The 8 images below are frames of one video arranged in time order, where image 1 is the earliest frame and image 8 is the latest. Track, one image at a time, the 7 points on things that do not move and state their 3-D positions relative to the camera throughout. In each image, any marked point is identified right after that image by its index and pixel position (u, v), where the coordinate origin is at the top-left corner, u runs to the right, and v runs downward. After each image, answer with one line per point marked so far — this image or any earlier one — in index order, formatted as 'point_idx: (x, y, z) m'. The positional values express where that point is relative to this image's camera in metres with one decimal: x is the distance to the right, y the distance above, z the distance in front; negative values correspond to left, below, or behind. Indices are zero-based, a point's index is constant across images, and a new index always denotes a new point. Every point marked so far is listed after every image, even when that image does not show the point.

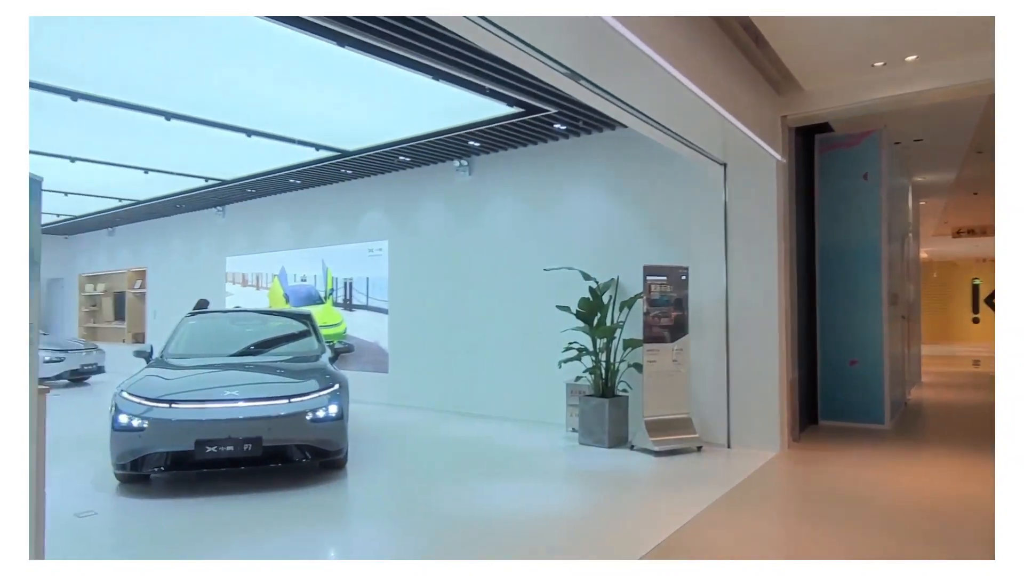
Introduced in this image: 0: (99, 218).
0: (-6.2, +1.1, +10.6) m
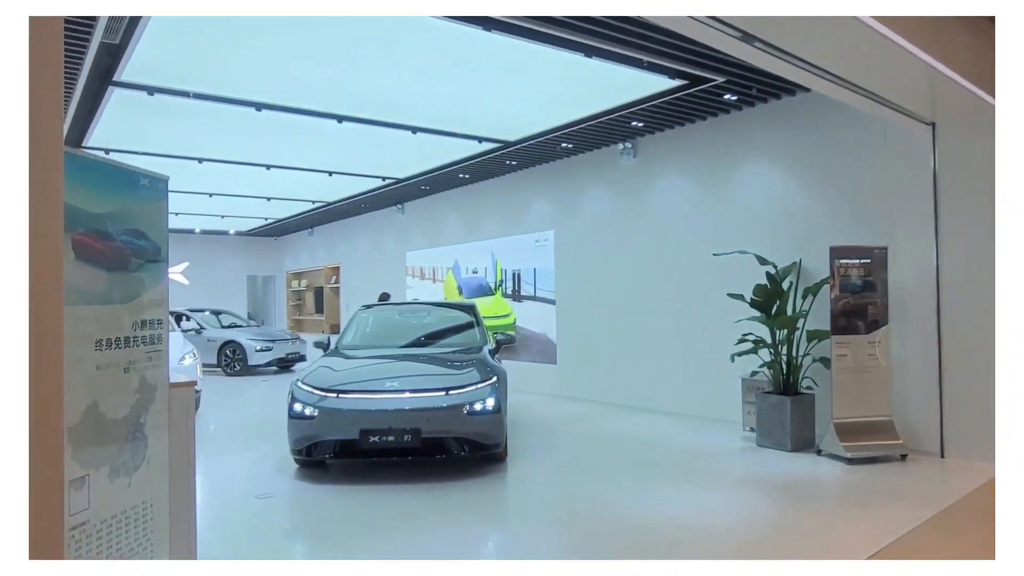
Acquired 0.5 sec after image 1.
0: (-3.5, +1.1, +11.6) m
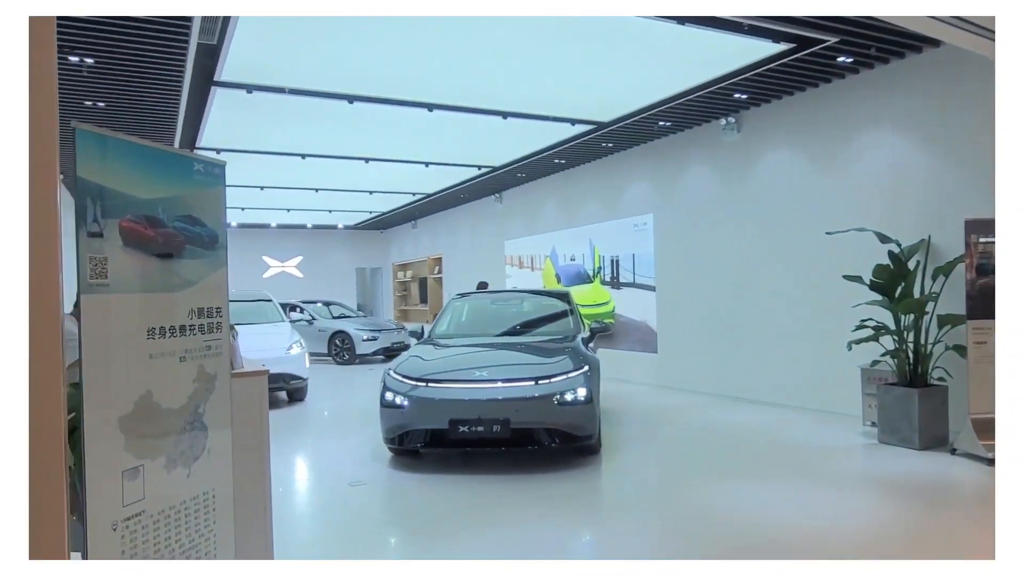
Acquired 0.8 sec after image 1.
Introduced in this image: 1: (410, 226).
0: (-1.8, +1.3, +11.8) m
1: (-1.9, +1.2, +13.3) m
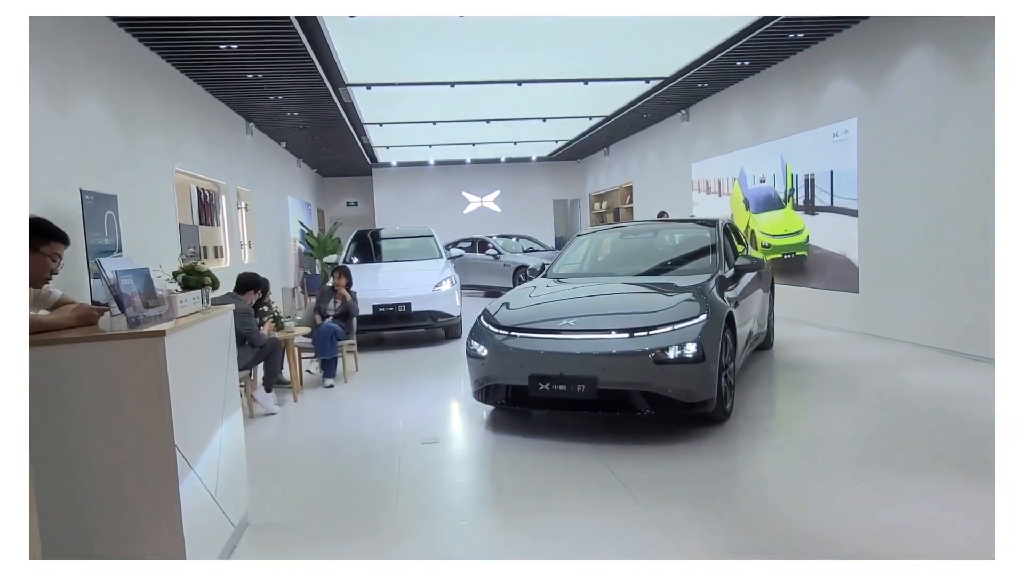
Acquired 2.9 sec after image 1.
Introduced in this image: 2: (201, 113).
0: (+1.3, +2.4, +11.1) m
1: (+1.6, +2.4, +12.5) m
2: (-2.9, +1.6, +6.6) m
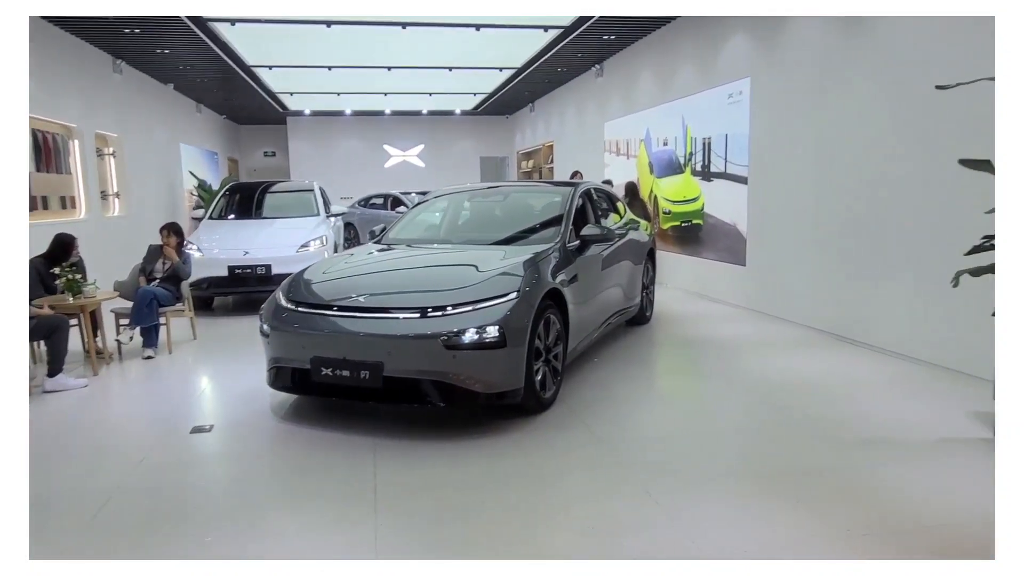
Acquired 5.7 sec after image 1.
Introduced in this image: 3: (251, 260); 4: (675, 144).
0: (0.0, +2.9, +10.6) m
1: (+0.3, +3.0, +12.0) m
2: (-4.0, +2.0, +5.9) m
3: (-2.1, +0.2, +5.6) m
4: (+1.5, +1.3, +6.4) m
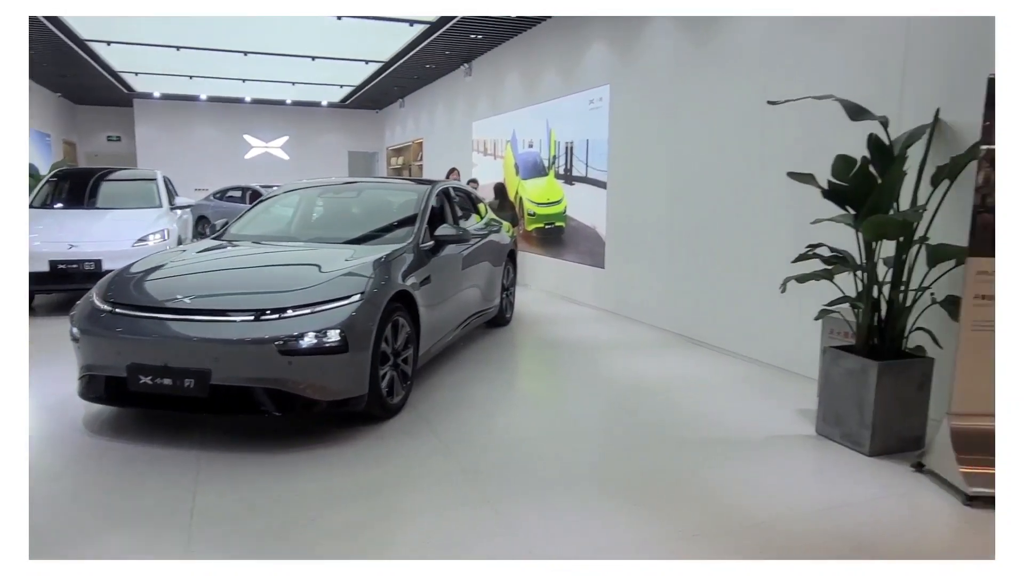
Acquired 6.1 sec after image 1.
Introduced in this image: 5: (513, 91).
0: (-1.9, +2.9, +10.3) m
1: (-1.9, +3.1, +11.8) m
2: (-5.0, +2.1, +5.0) m
3: (-3.1, +0.2, +5.1) m
4: (+0.3, +1.3, +6.5) m
5: (0.0, +2.0, +7.0) m
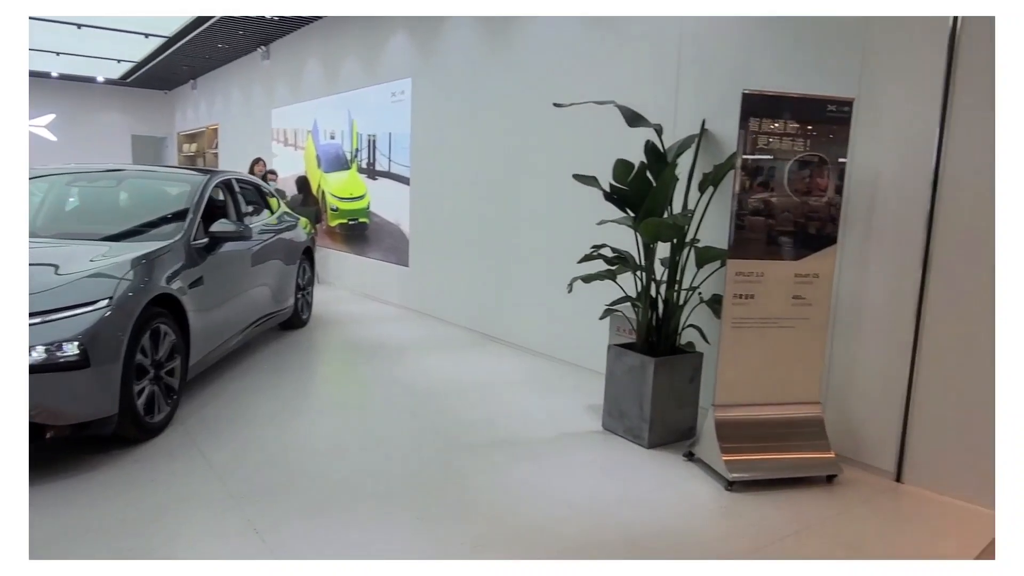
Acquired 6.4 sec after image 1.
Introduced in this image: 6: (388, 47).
0: (-4.6, +3.0, +9.3) m
1: (-4.9, +3.1, +10.8) m
2: (-6.2, +2.0, +3.5) m
3: (-4.4, +0.2, +4.0) m
4: (-1.5, +1.3, +6.2) m
5: (-1.9, +2.0, +6.7) m
6: (-0.9, +1.9, +5.5) m
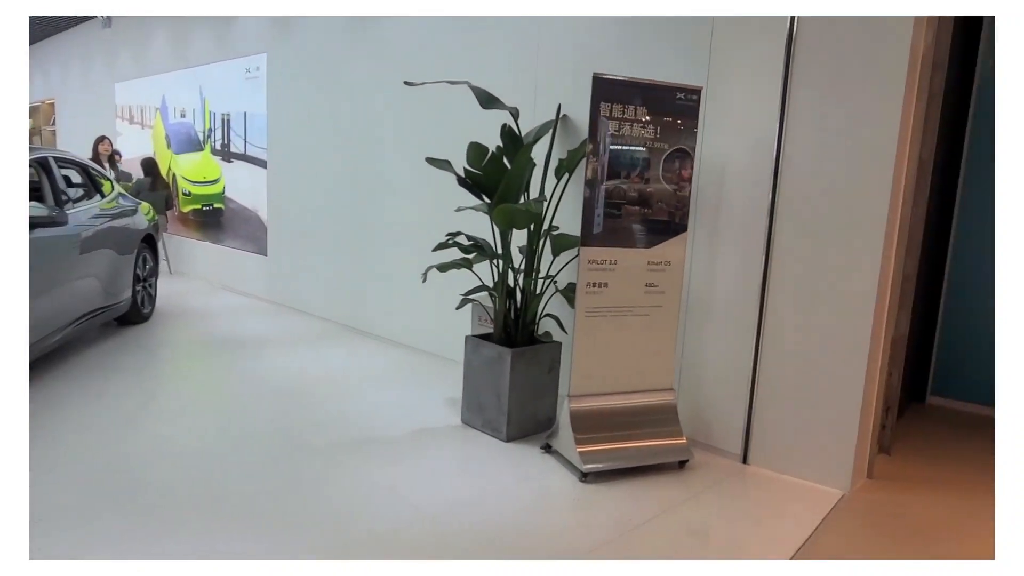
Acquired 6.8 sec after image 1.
0: (-6.1, +3.0, +8.3) m
1: (-6.7, +3.2, +9.7) m
2: (-6.8, +2.0, +2.3) m
3: (-5.1, +0.2, +3.1) m
4: (-2.6, +1.4, +5.7) m
5: (-3.0, +2.1, +6.1) m
6: (-1.9, +1.9, +5.1) m
